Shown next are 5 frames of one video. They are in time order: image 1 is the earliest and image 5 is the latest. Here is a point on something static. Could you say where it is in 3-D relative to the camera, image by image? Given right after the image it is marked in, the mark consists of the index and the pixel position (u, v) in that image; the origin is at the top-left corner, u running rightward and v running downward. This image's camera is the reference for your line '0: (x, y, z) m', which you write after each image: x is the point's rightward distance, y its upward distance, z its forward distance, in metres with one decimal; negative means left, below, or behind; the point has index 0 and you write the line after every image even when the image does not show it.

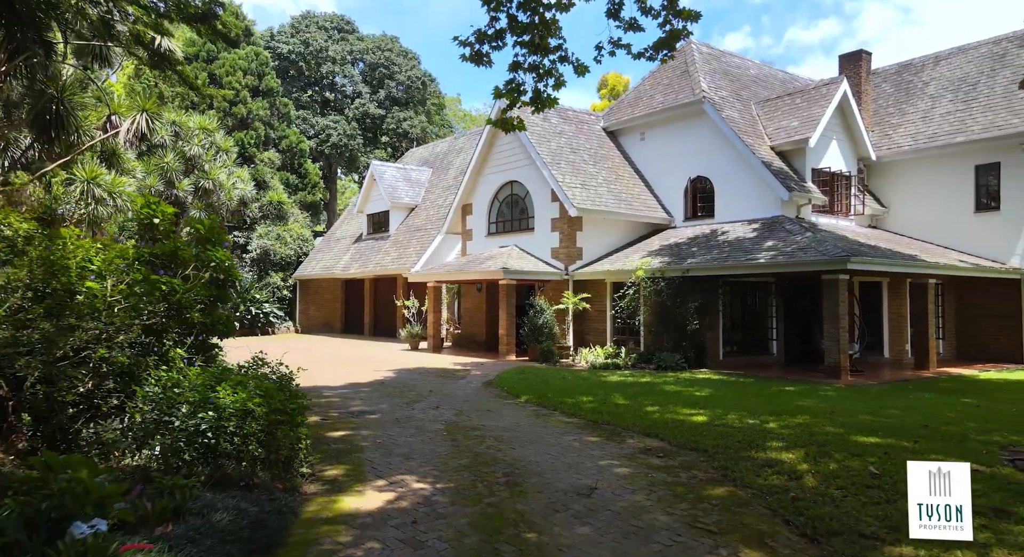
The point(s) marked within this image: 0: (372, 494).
0: (-1.1, -1.6, +5.0) m
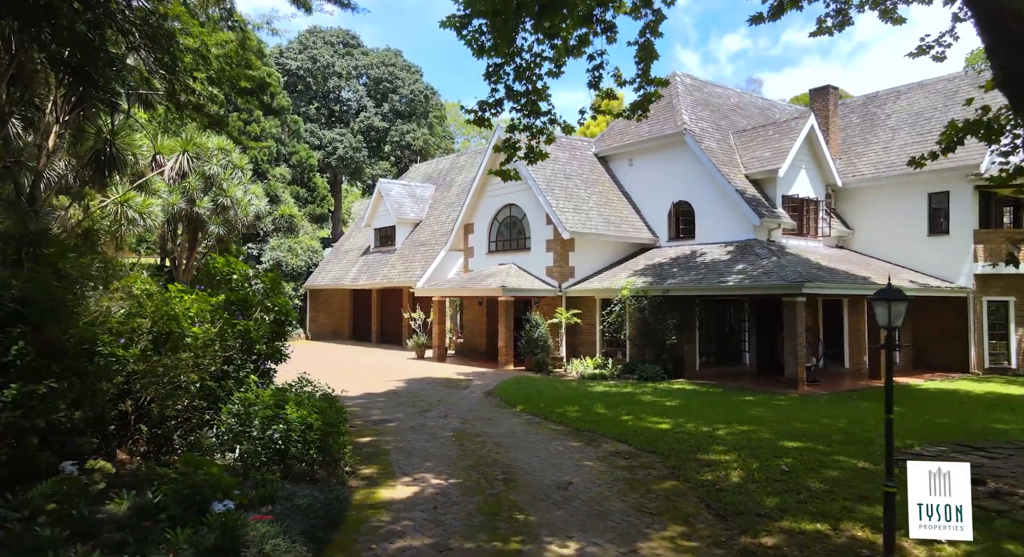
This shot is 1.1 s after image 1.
0: (-1.1, -2.1, +6.6) m
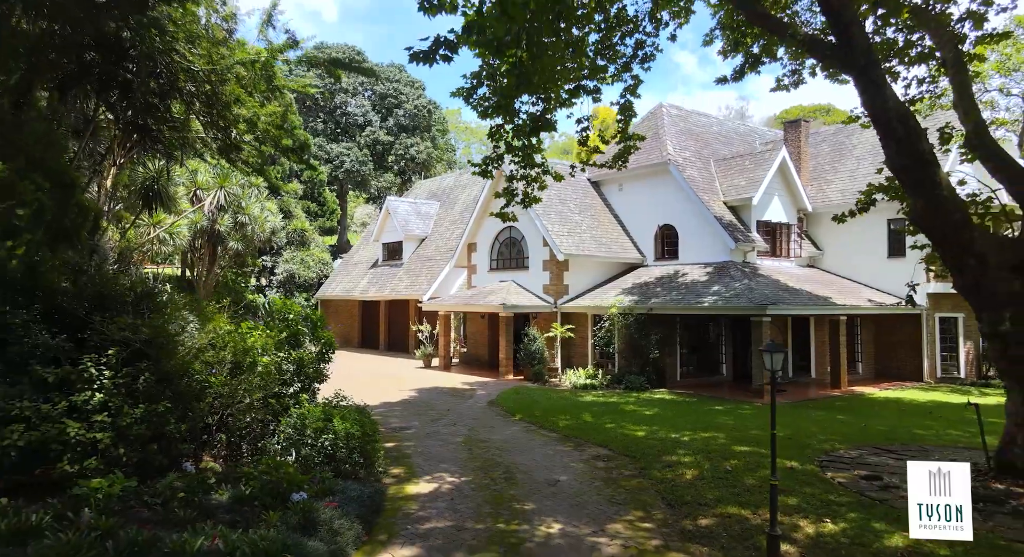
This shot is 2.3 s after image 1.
0: (-1.1, -2.5, +8.3) m
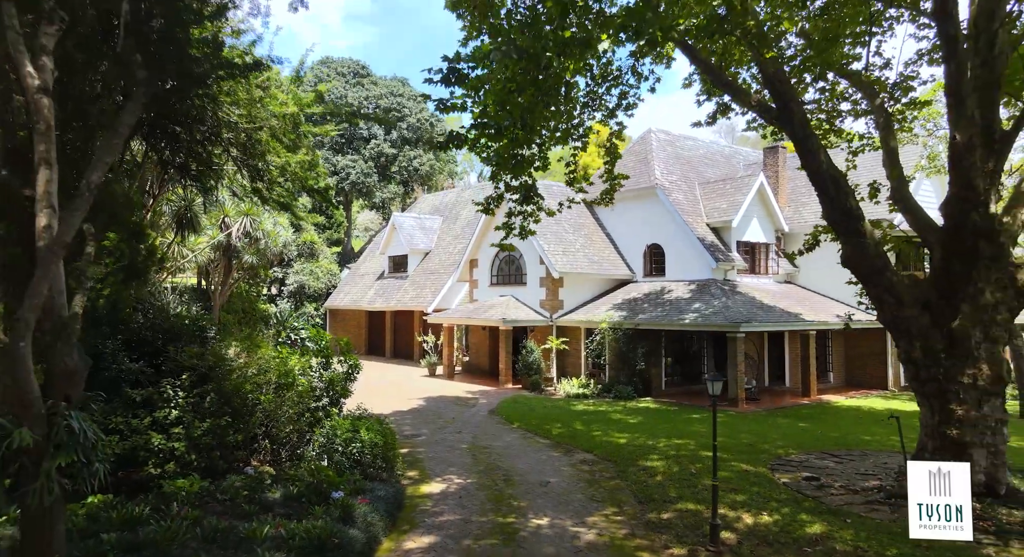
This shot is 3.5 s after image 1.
0: (-1.1, -3.0, +9.9) m
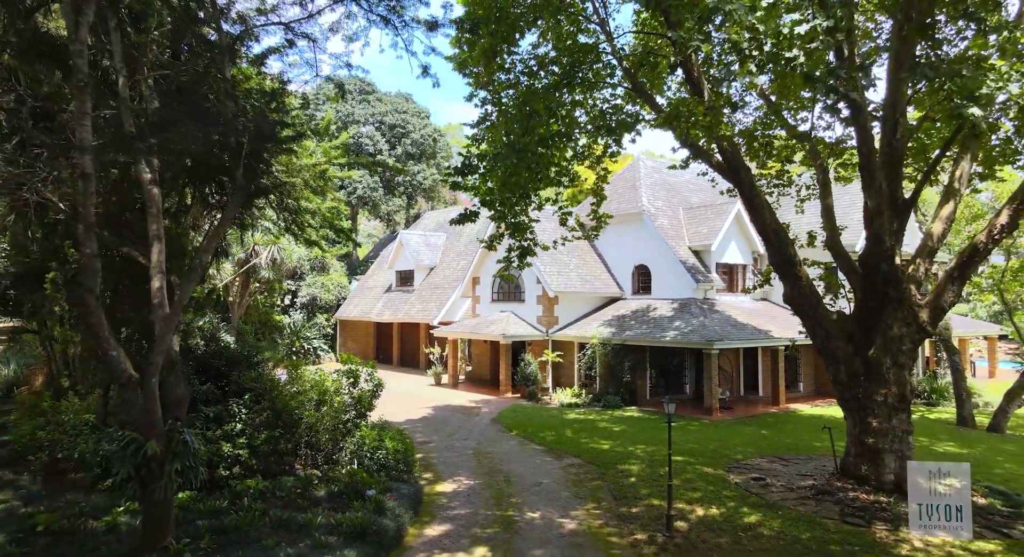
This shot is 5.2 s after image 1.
0: (-1.1, -3.6, +11.8) m
